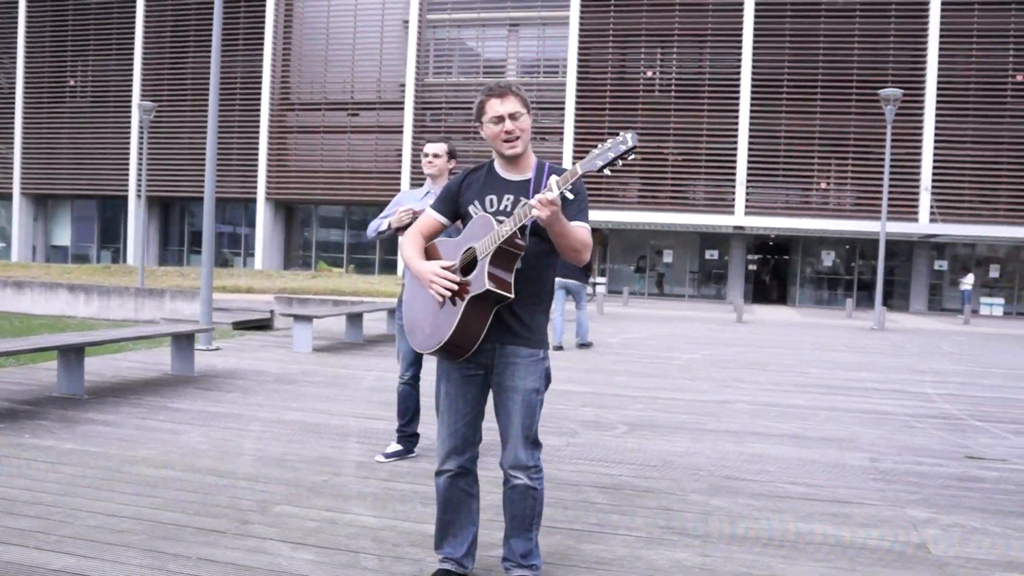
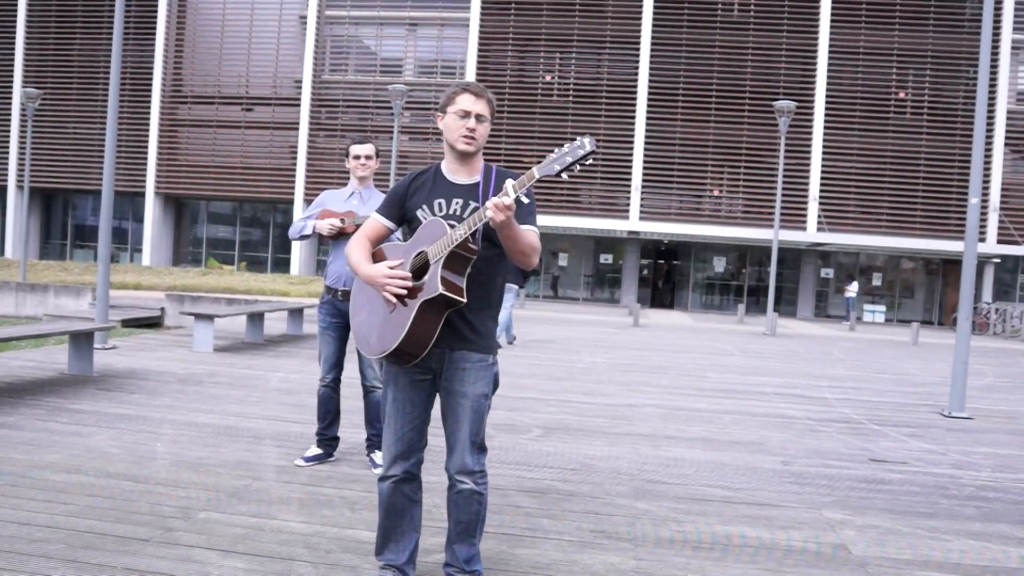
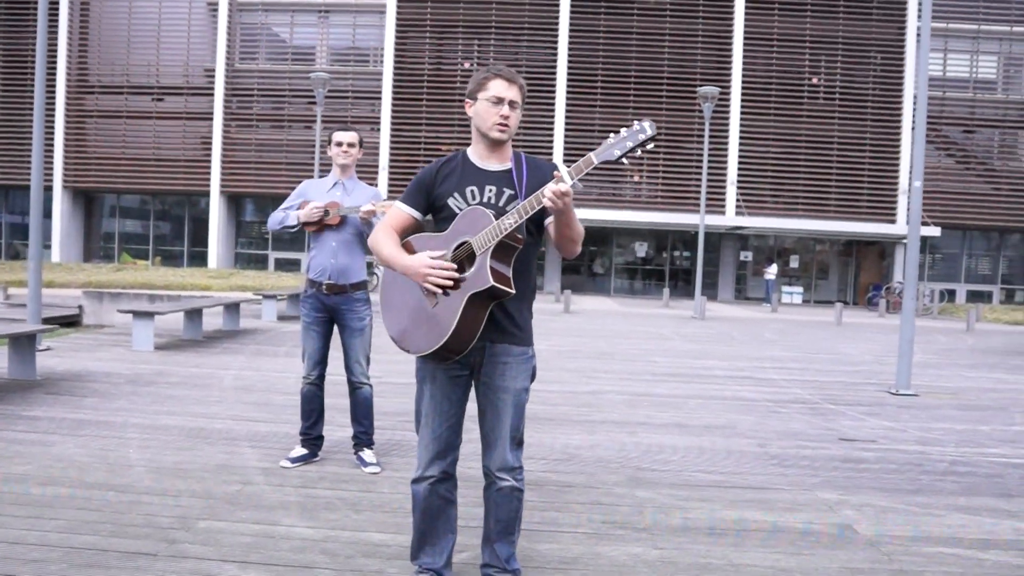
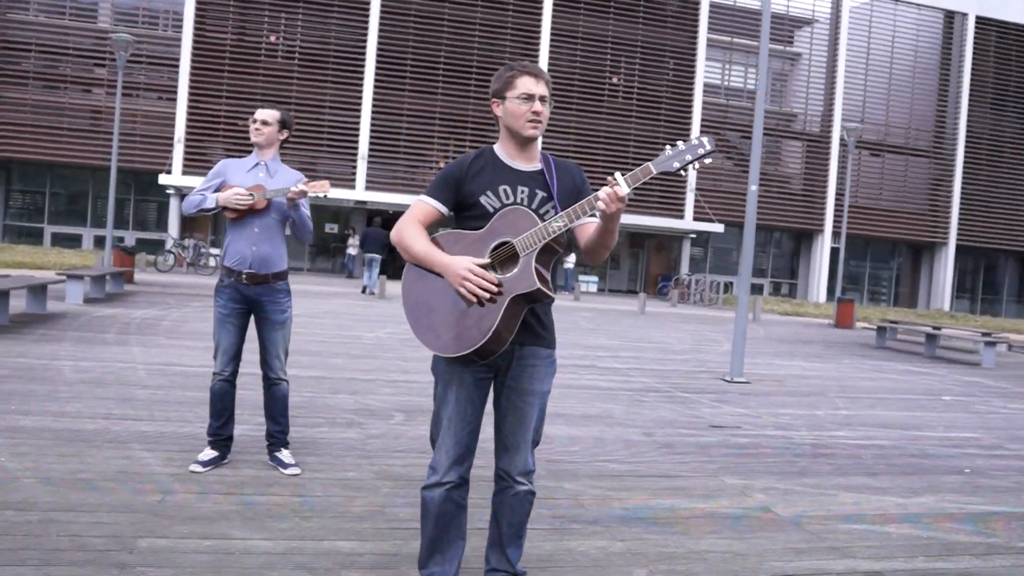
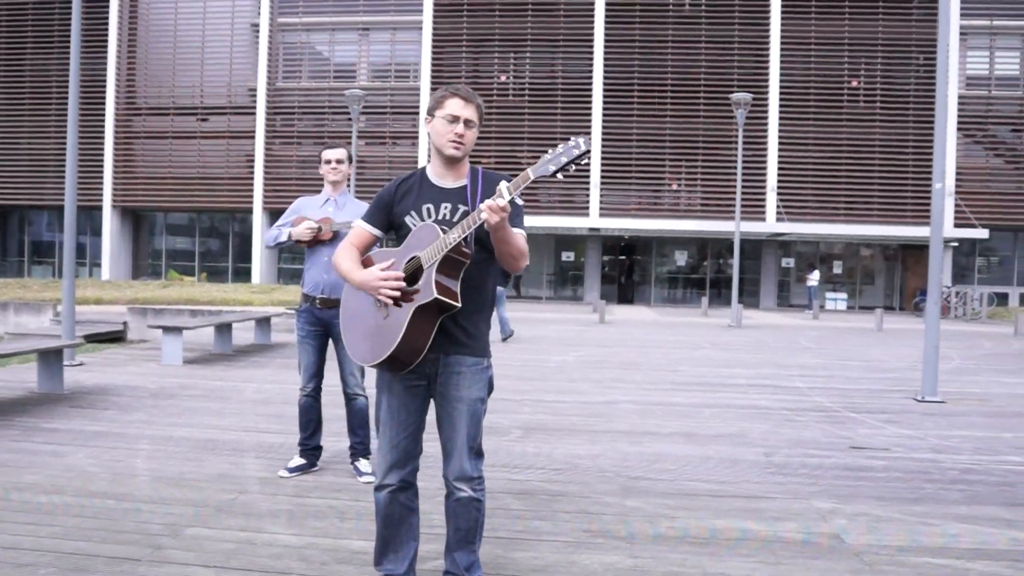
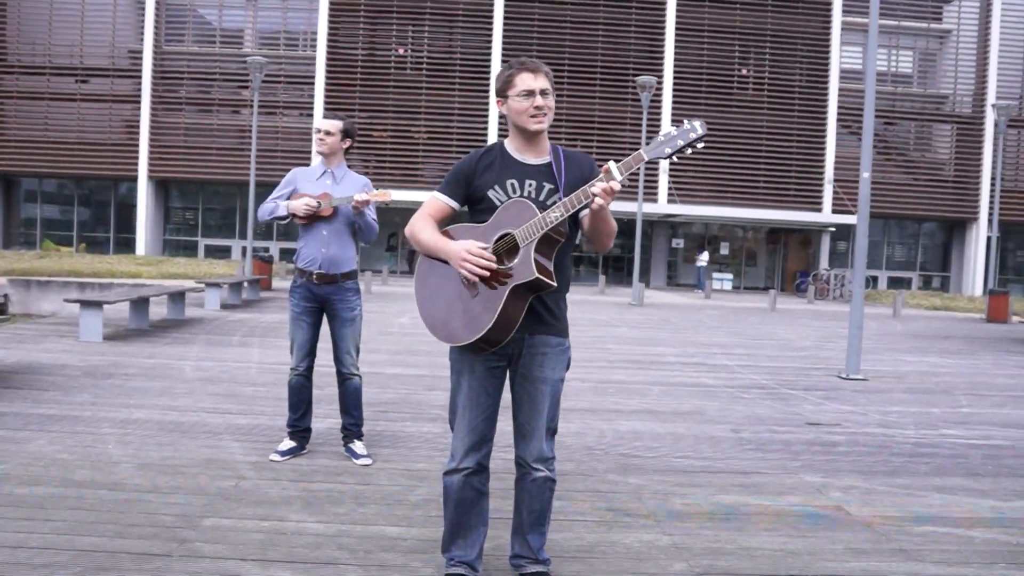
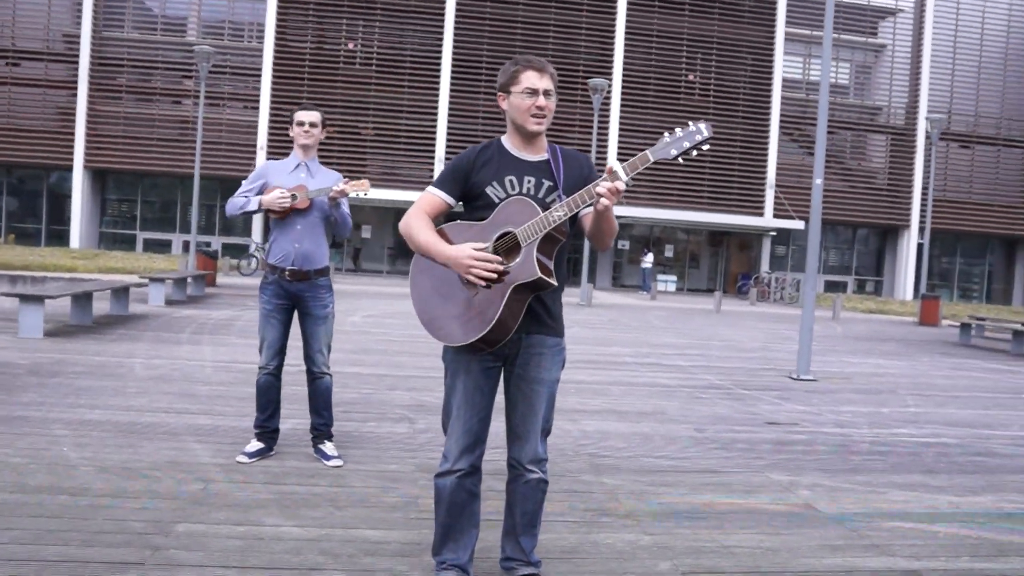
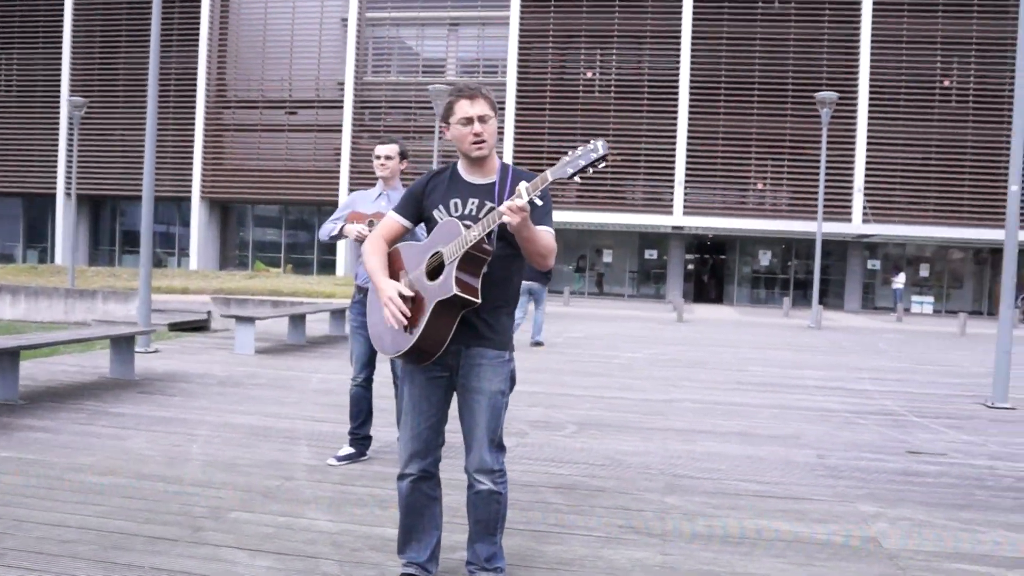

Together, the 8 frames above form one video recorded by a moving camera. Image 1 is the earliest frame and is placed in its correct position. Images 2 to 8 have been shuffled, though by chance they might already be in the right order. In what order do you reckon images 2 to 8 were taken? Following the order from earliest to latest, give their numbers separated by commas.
8, 2, 5, 3, 6, 7, 4
